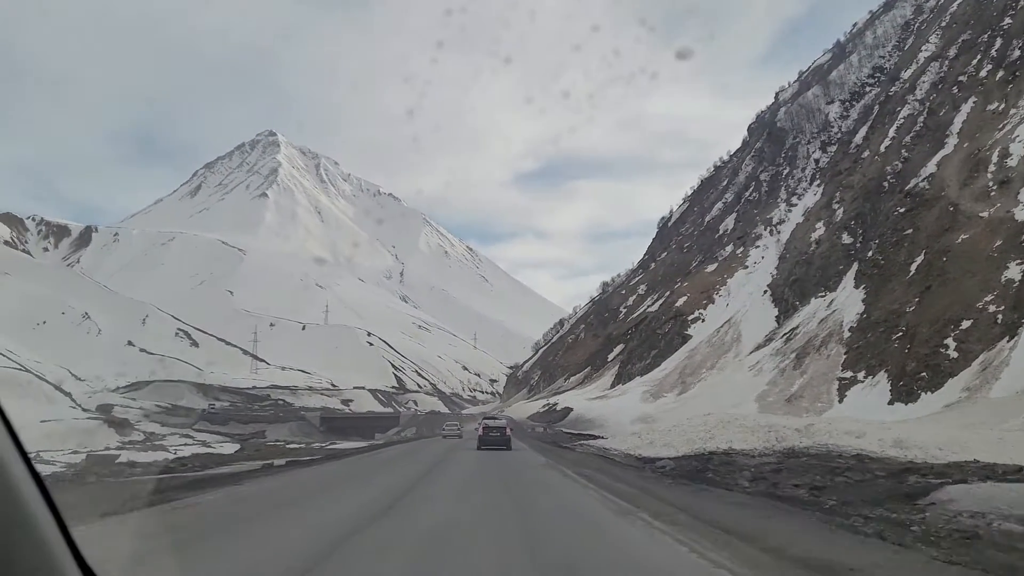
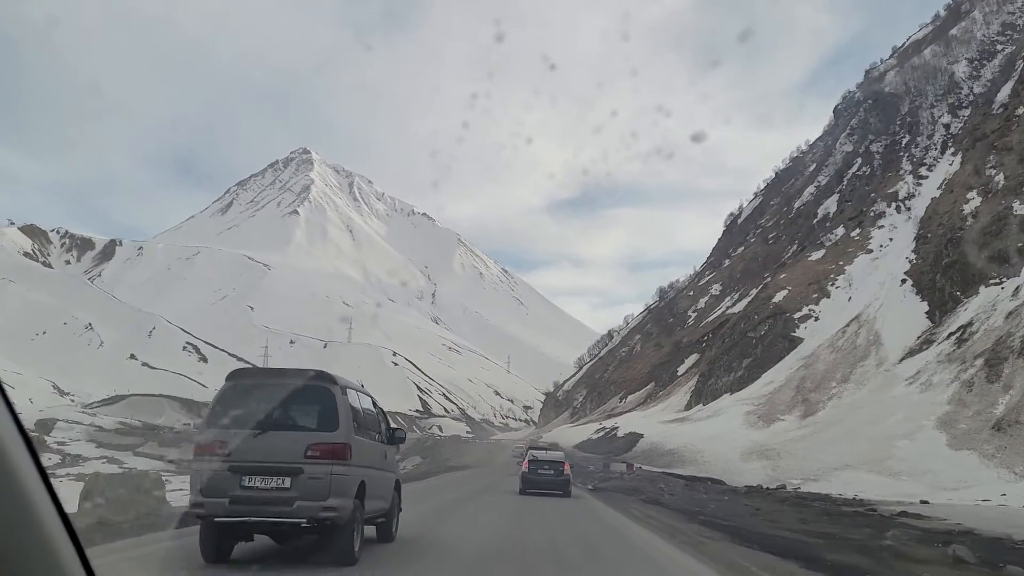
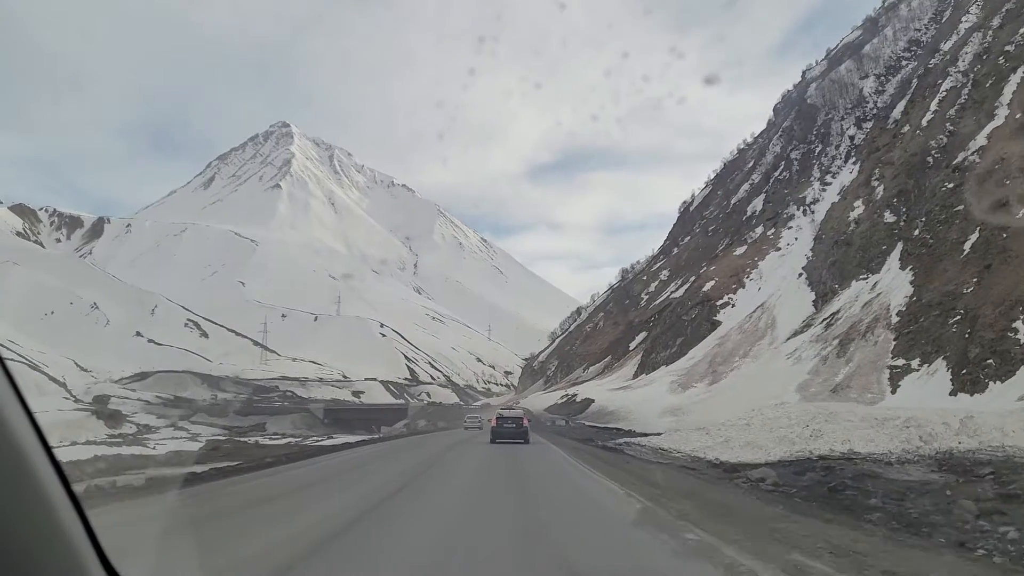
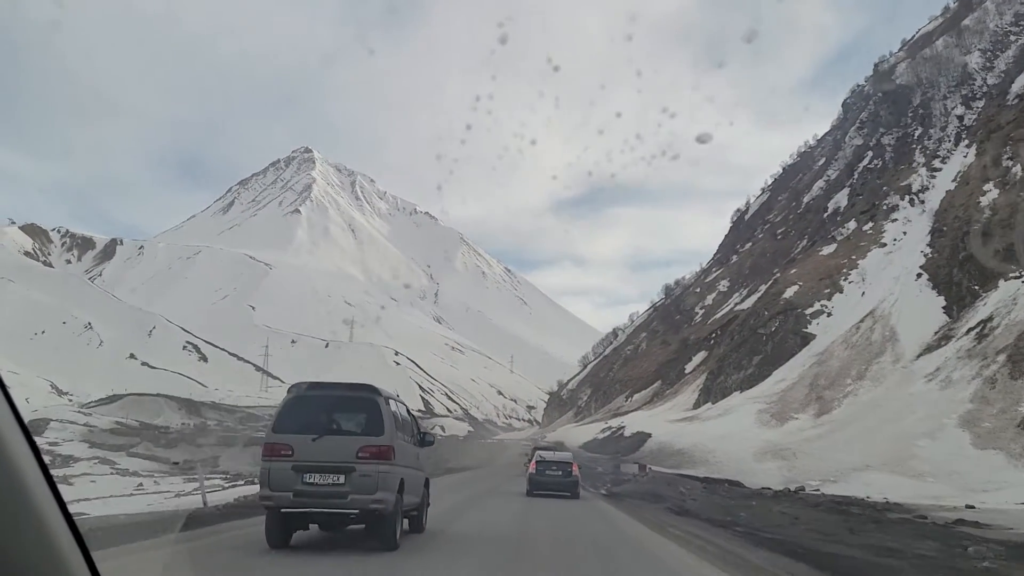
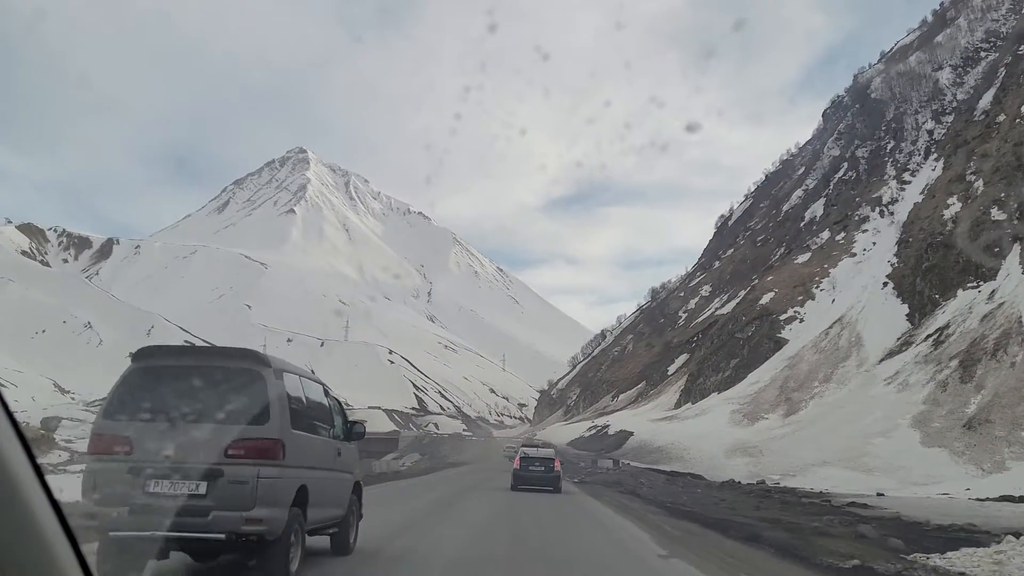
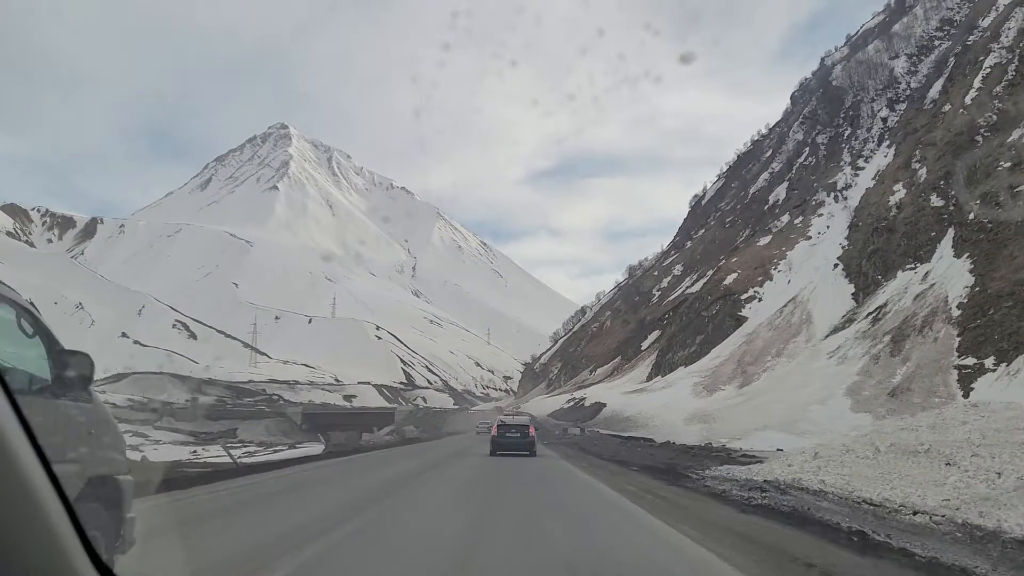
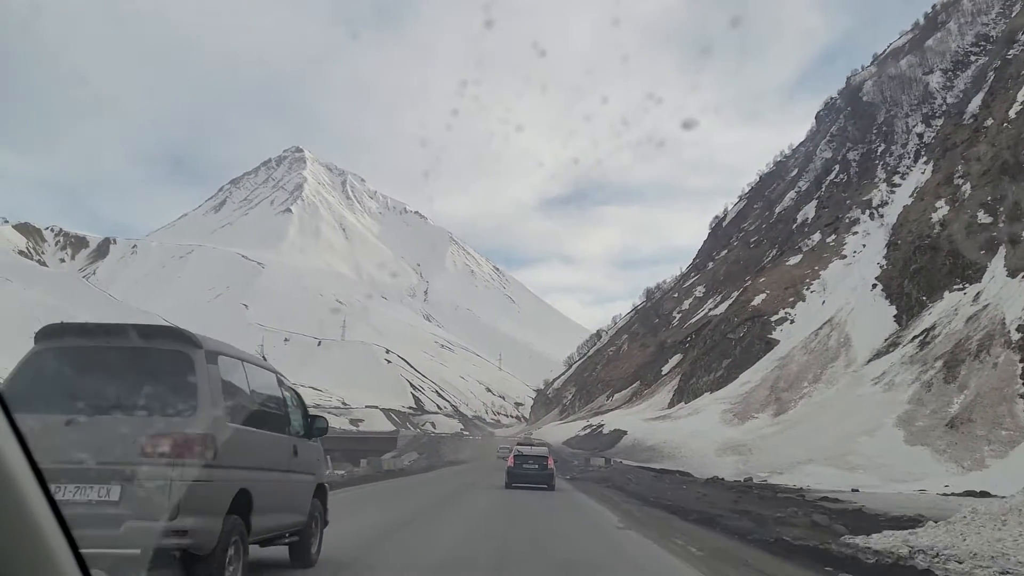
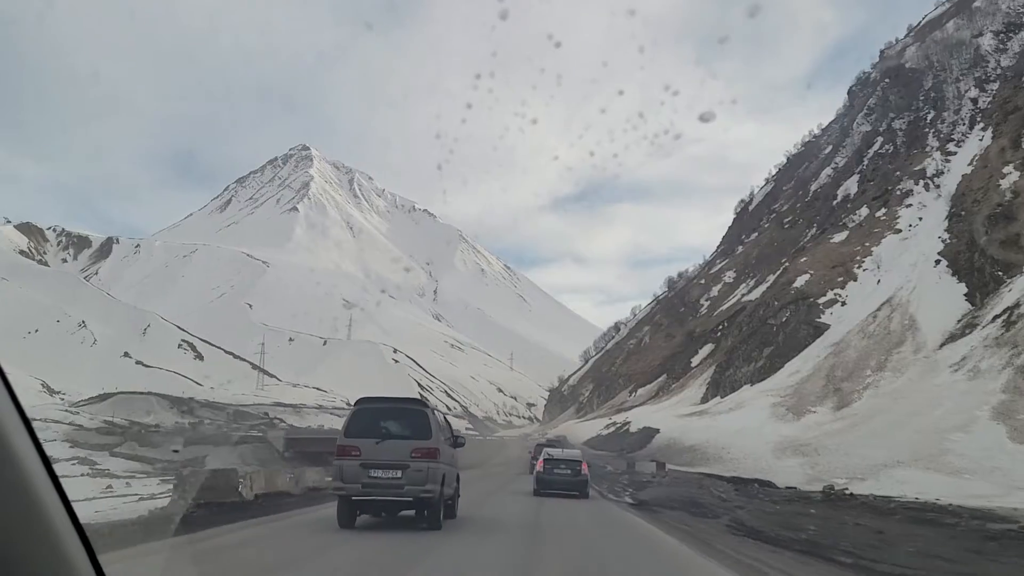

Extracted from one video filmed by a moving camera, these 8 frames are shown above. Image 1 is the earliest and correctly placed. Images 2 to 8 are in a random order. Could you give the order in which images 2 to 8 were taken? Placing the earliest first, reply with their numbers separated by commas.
3, 6, 7, 5, 2, 4, 8
